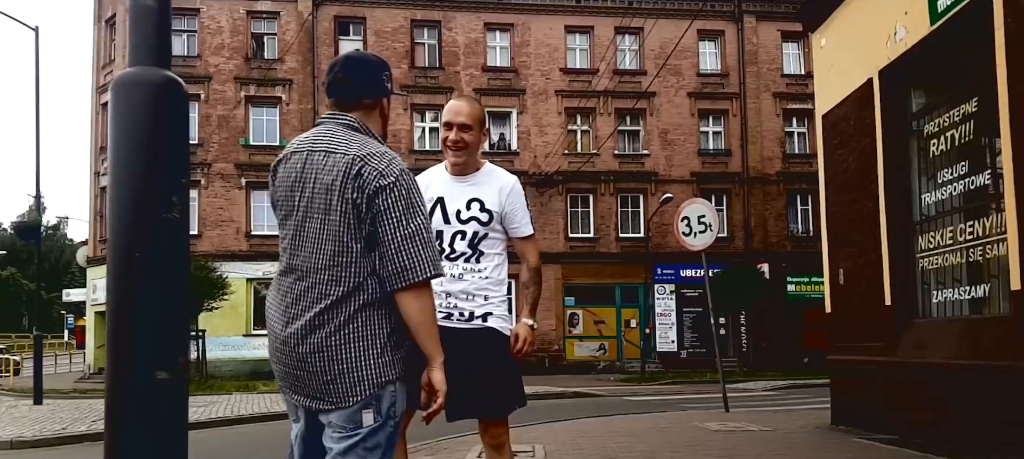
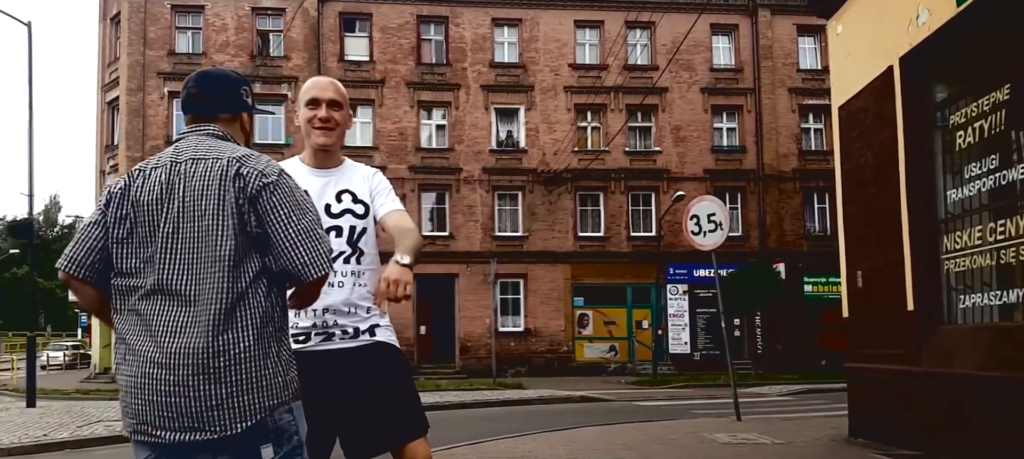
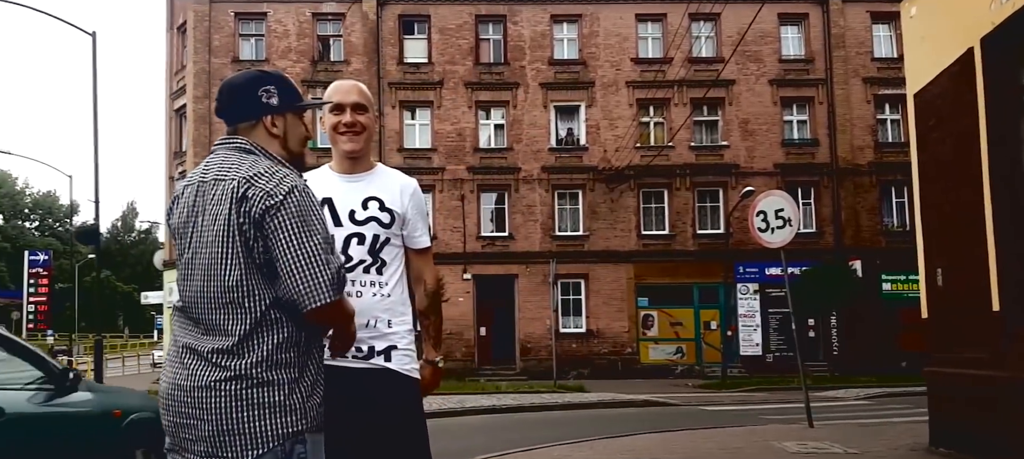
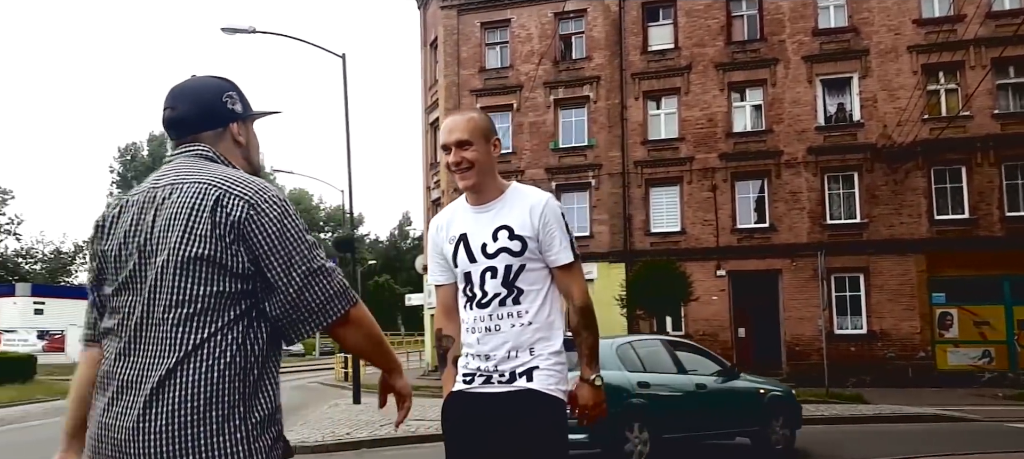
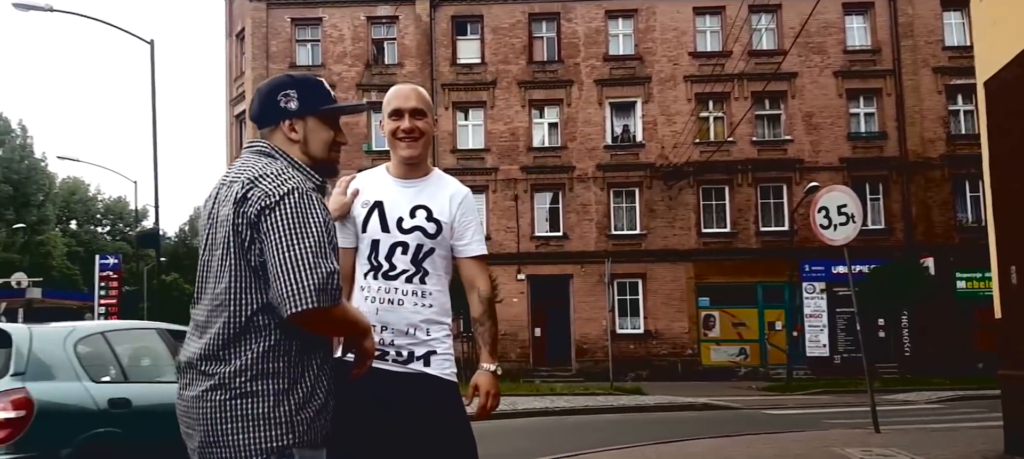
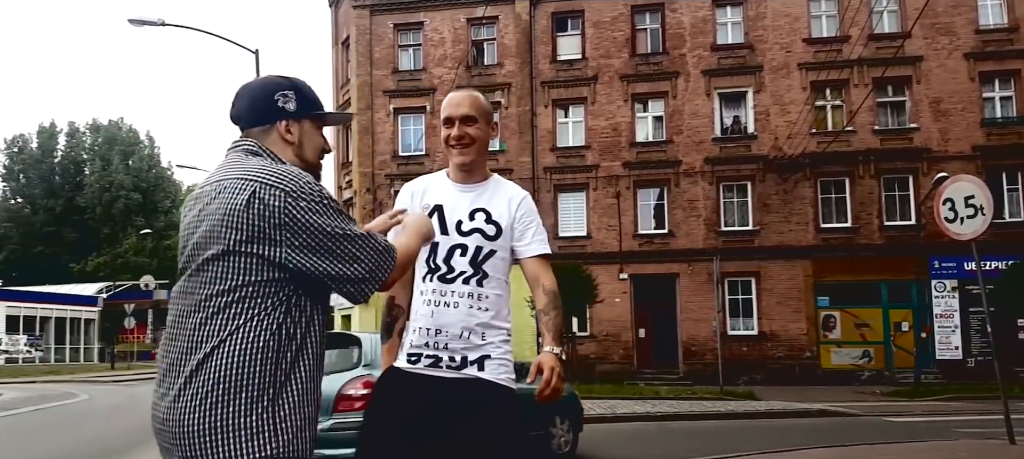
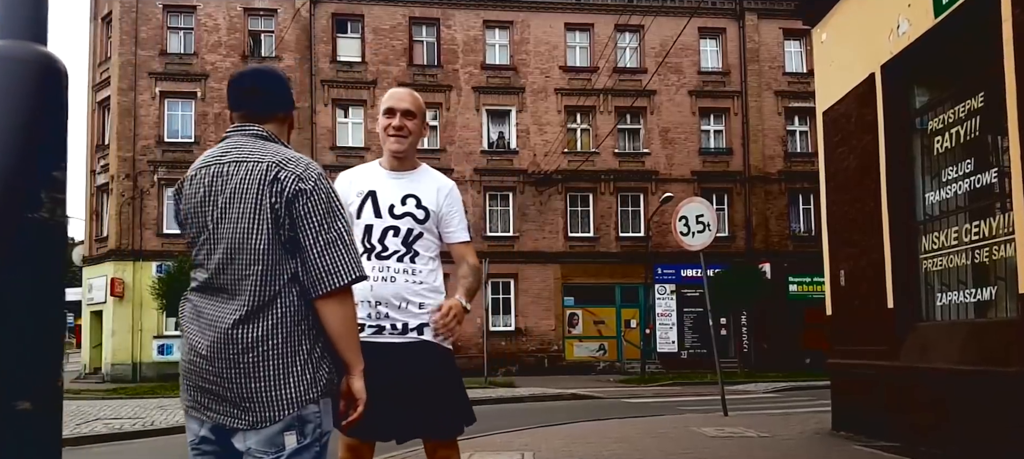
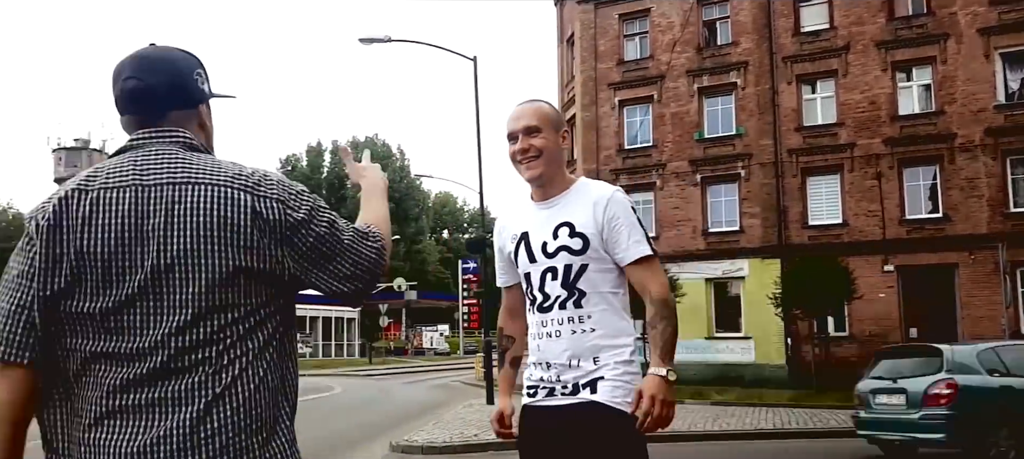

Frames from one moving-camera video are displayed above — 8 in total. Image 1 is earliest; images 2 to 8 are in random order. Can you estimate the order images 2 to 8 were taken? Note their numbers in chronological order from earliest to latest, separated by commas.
7, 2, 3, 5, 6, 4, 8
